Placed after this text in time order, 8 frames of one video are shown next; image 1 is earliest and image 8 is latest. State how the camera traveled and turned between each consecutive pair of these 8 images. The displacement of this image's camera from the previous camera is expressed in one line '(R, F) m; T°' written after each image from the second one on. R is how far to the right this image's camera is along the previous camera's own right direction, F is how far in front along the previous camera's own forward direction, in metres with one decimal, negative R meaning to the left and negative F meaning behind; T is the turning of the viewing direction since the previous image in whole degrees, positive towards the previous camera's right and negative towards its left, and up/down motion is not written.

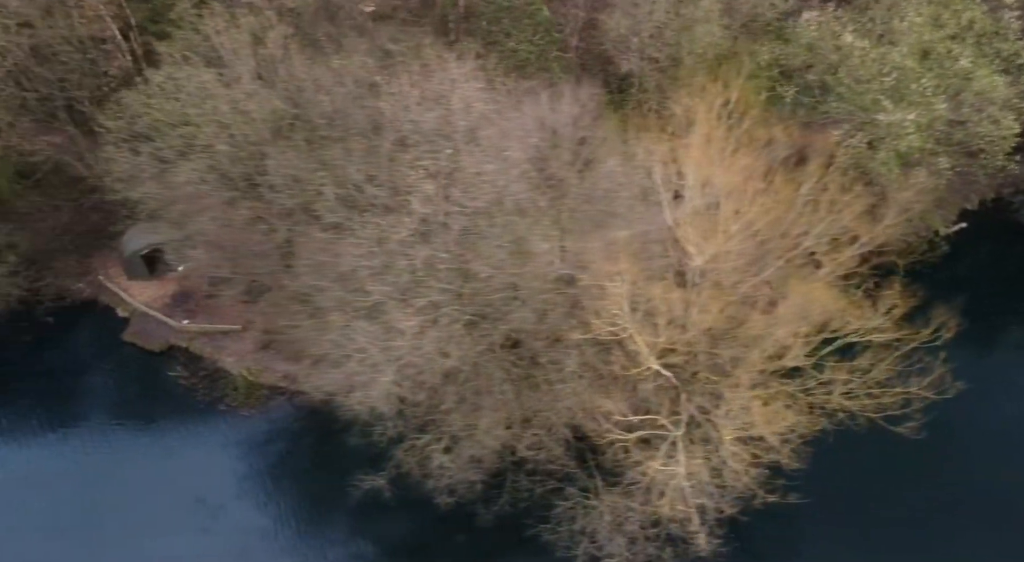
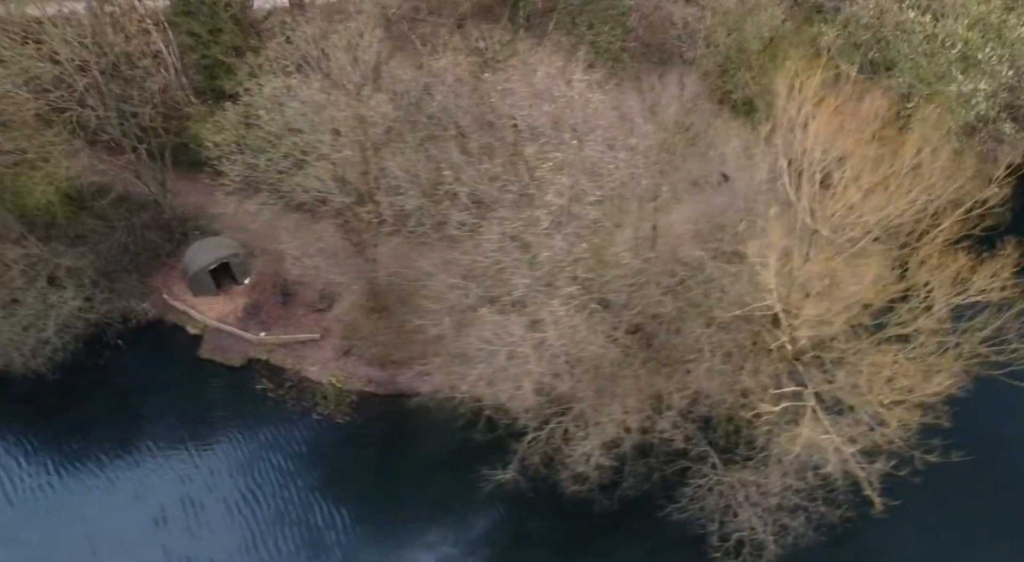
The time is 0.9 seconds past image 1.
(-5.1, -0.2) m; +3°
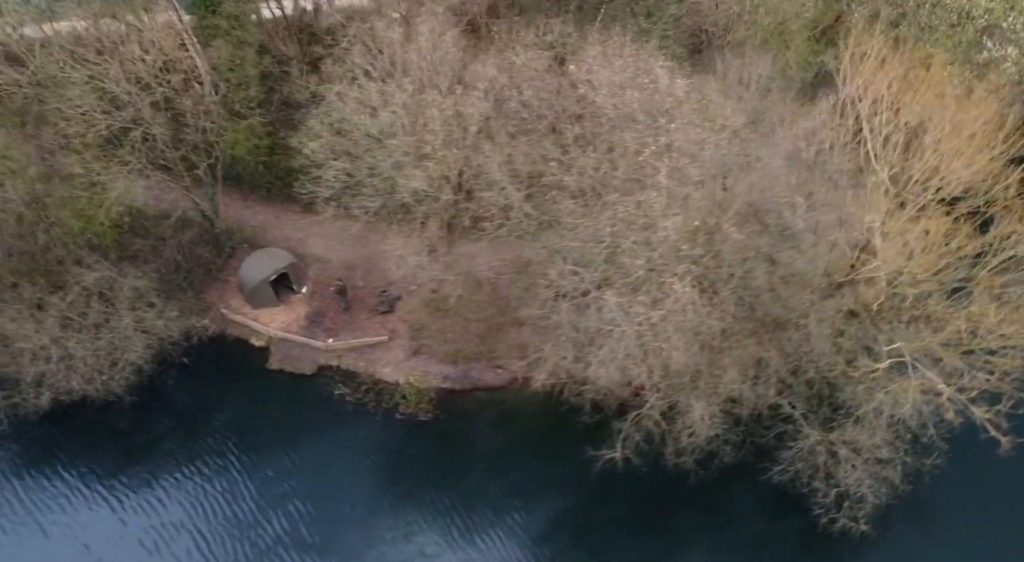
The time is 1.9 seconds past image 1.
(-4.9, -0.6) m; +3°
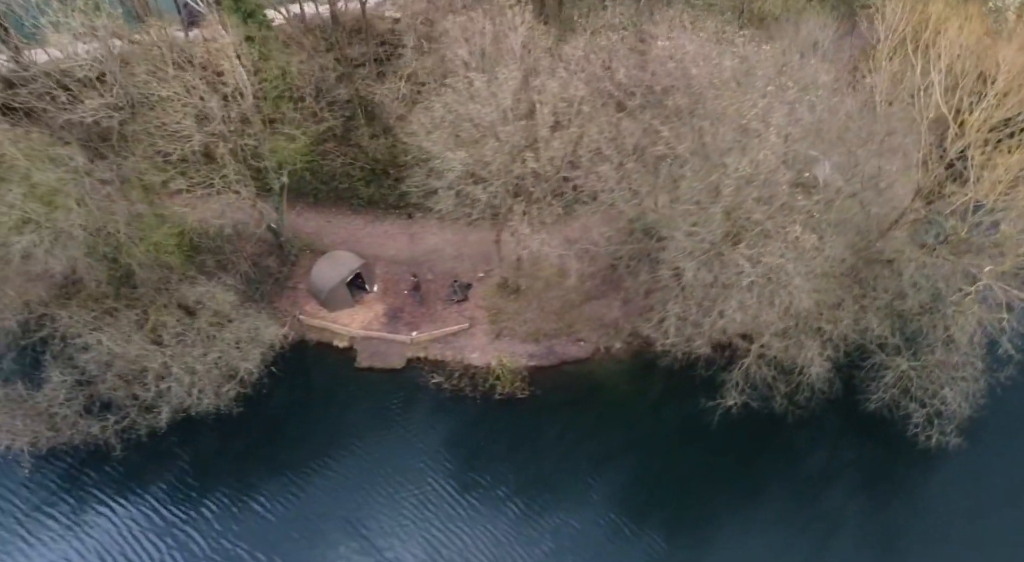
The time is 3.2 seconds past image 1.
(-6.4, -1.1) m; +5°
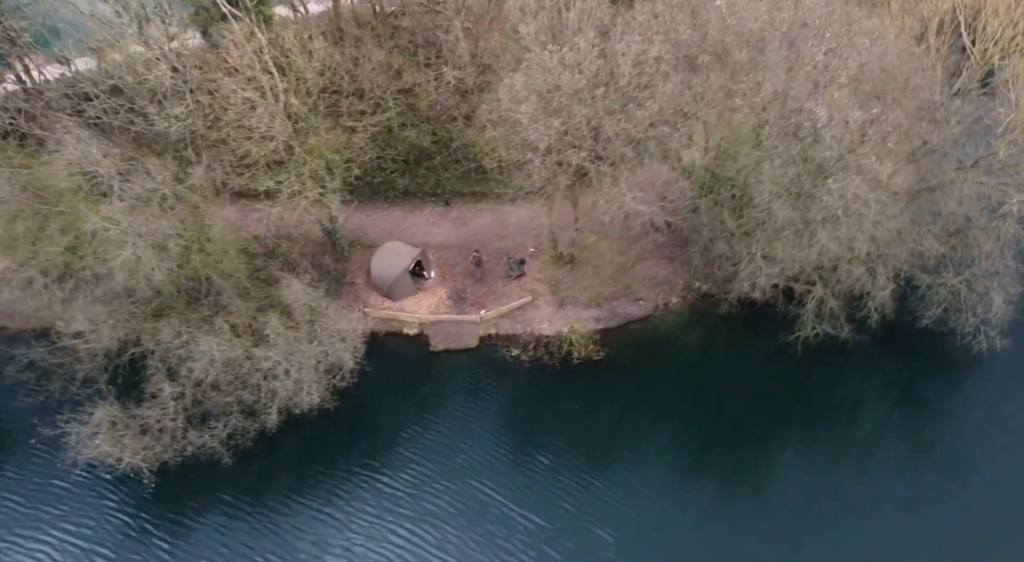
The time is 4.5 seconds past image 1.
(-6.5, -0.8) m; +6°
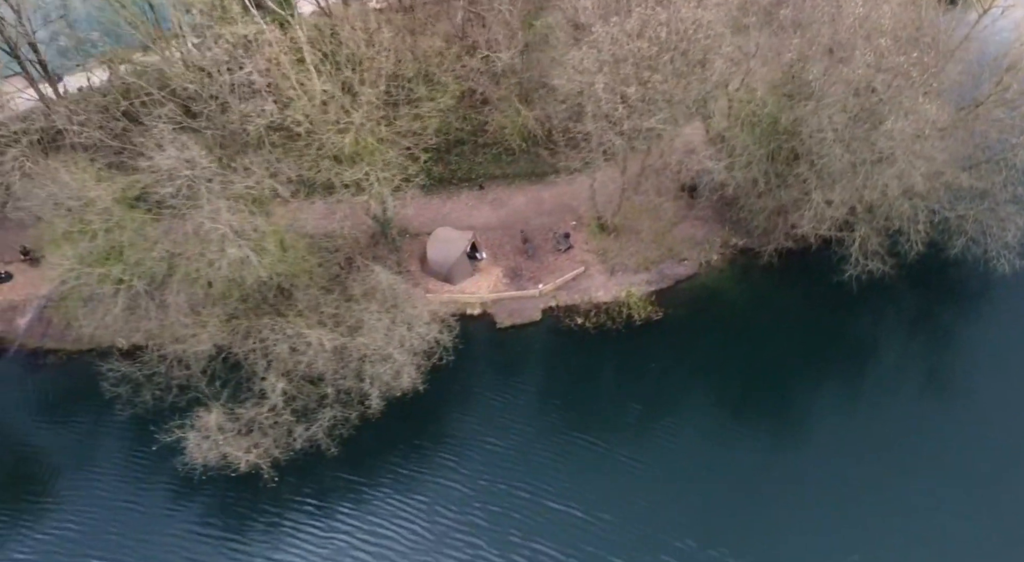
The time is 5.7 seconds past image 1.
(-5.8, -0.9) m; +5°
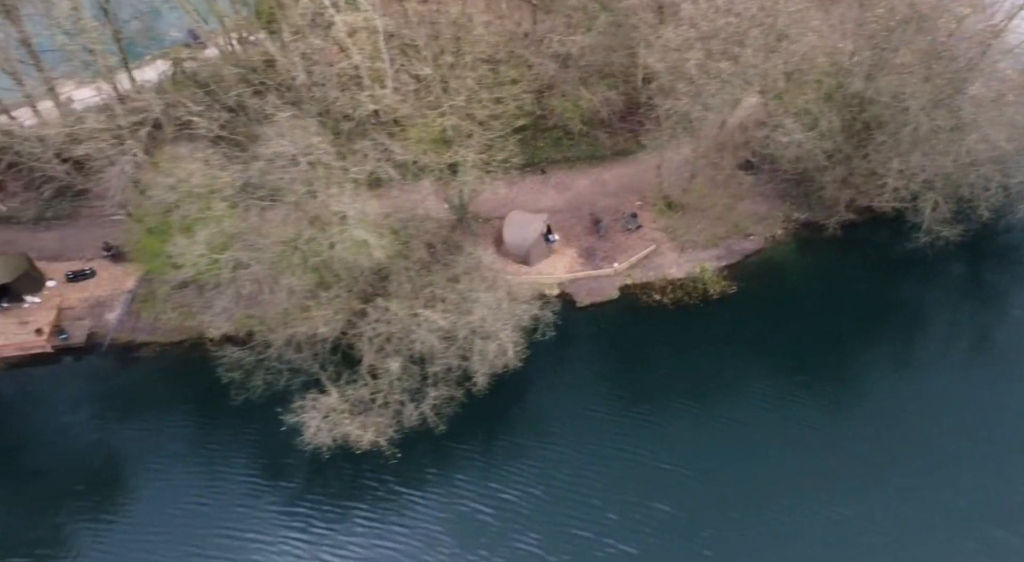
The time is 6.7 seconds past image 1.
(-4.5, -0.7) m; +1°
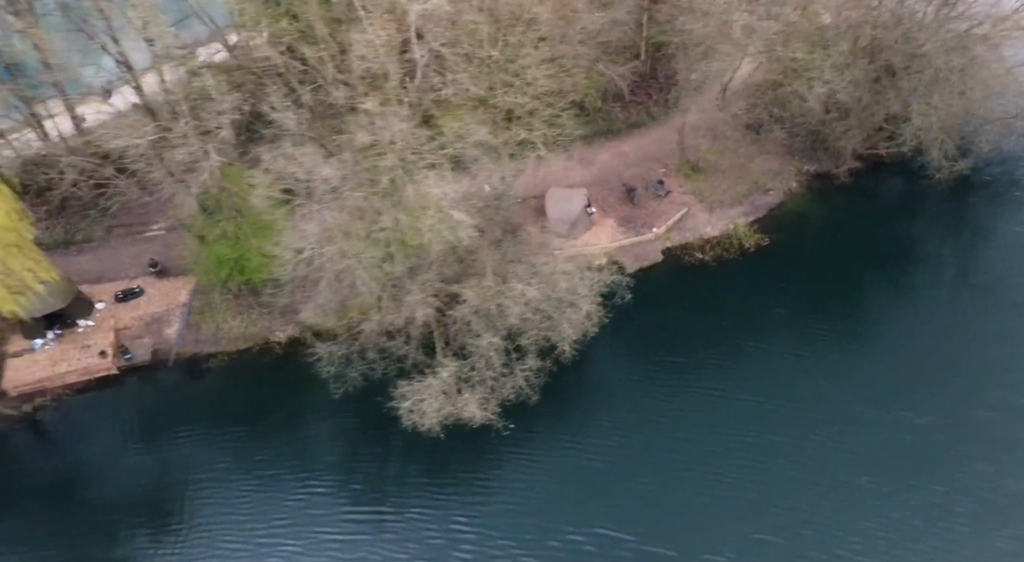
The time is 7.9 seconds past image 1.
(-6.0, -0.8) m; +5°
